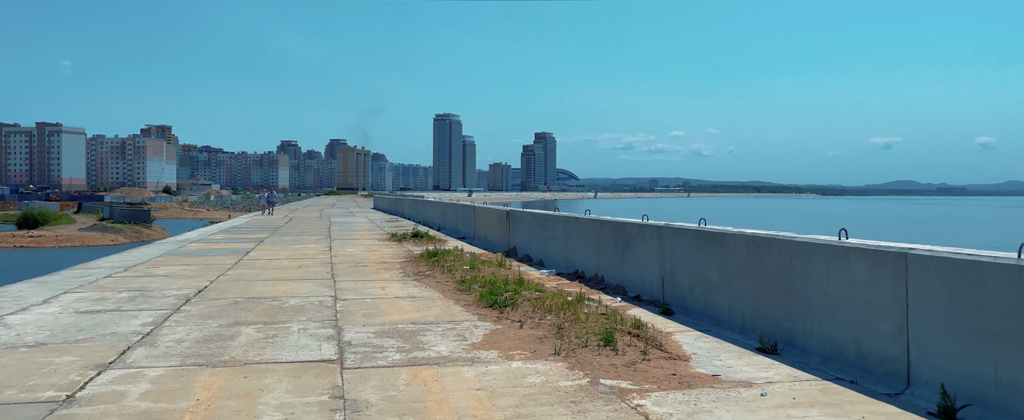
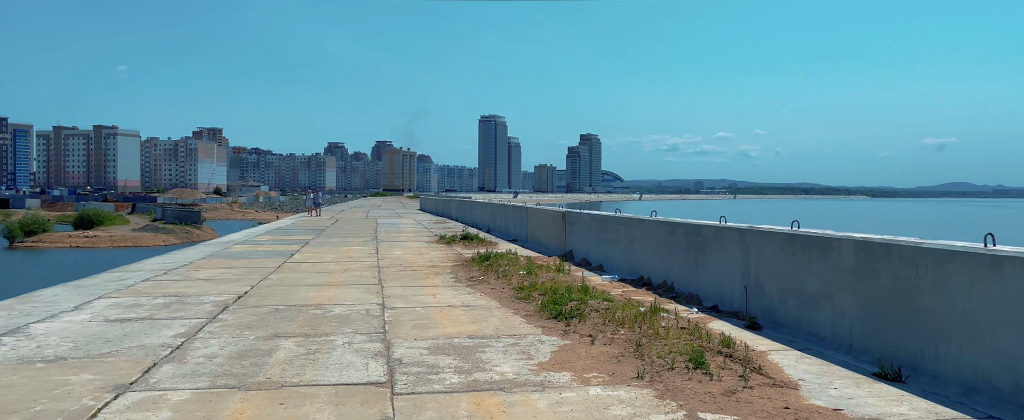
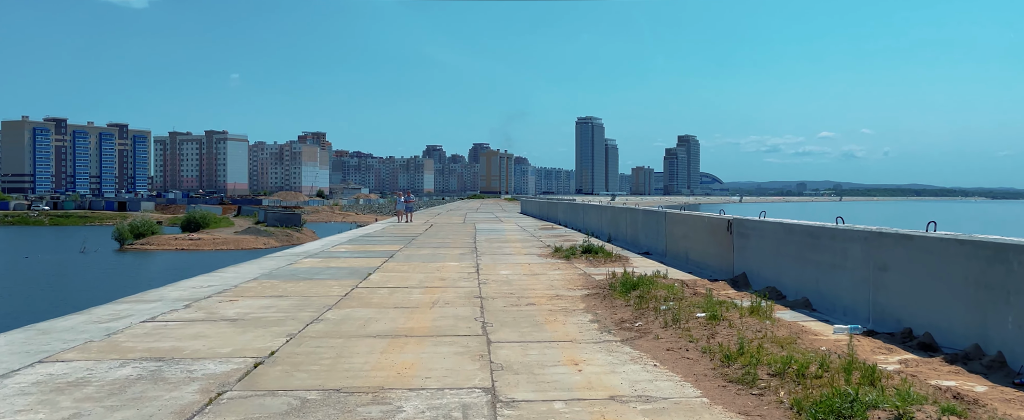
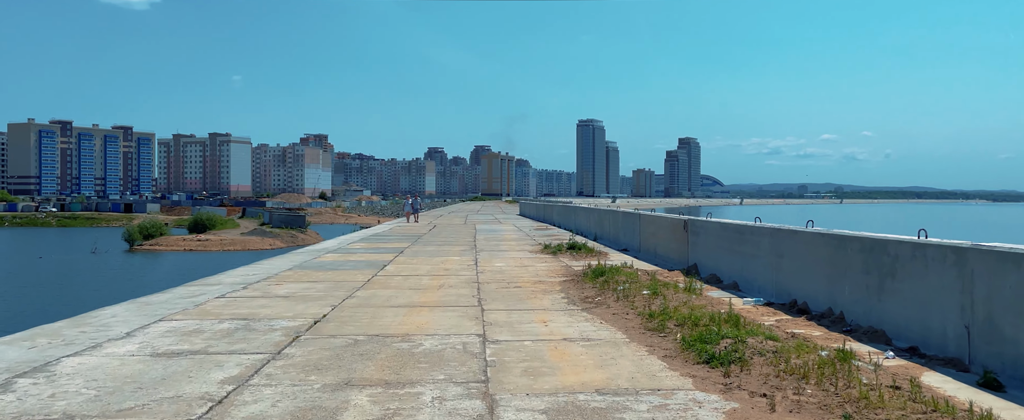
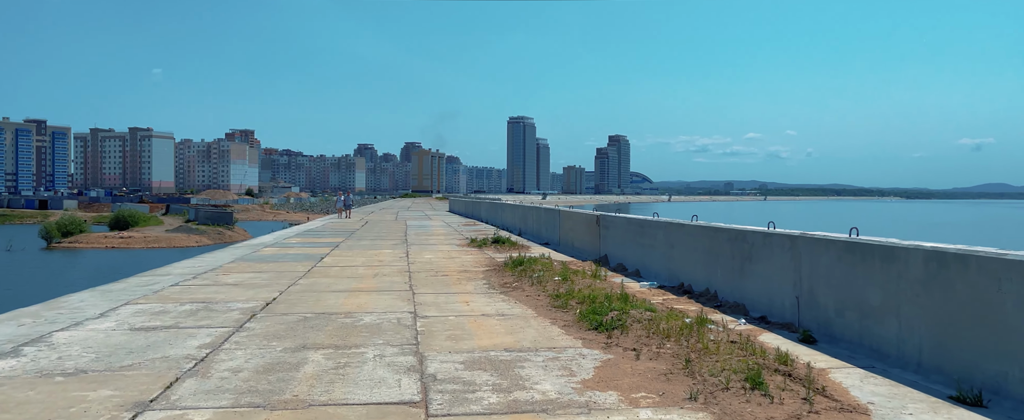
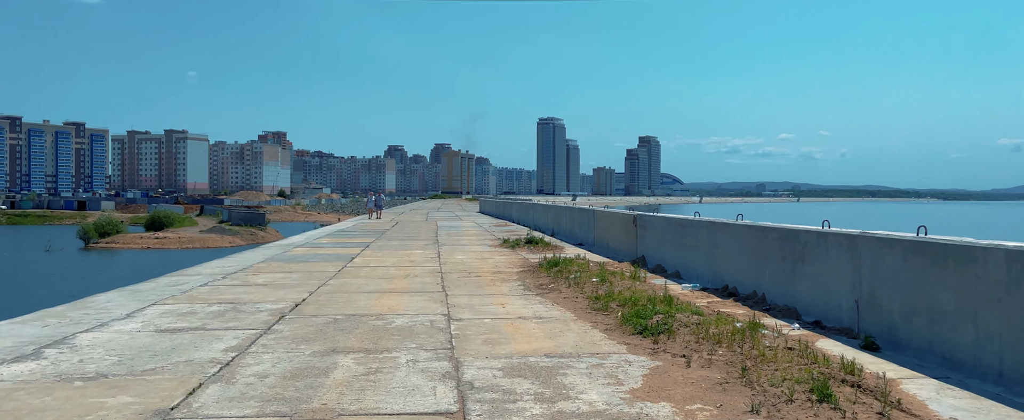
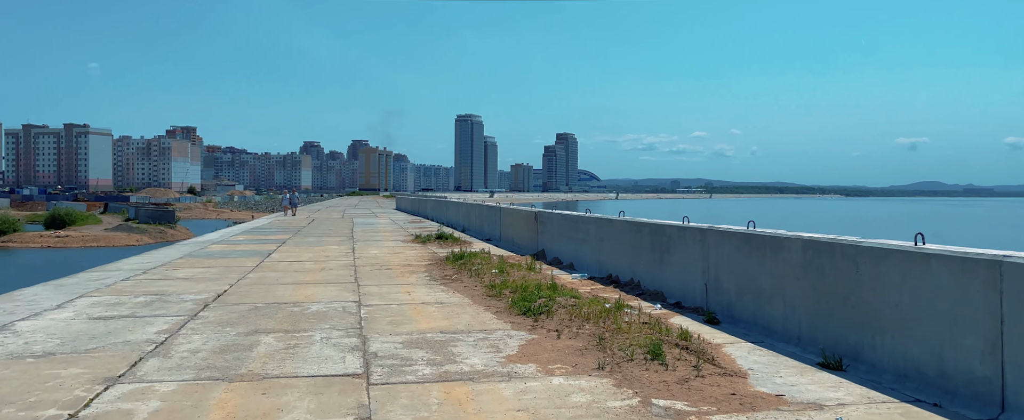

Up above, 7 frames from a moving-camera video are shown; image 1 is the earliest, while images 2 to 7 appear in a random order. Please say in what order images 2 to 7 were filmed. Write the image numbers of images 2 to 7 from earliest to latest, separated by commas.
7, 2, 5, 6, 4, 3
